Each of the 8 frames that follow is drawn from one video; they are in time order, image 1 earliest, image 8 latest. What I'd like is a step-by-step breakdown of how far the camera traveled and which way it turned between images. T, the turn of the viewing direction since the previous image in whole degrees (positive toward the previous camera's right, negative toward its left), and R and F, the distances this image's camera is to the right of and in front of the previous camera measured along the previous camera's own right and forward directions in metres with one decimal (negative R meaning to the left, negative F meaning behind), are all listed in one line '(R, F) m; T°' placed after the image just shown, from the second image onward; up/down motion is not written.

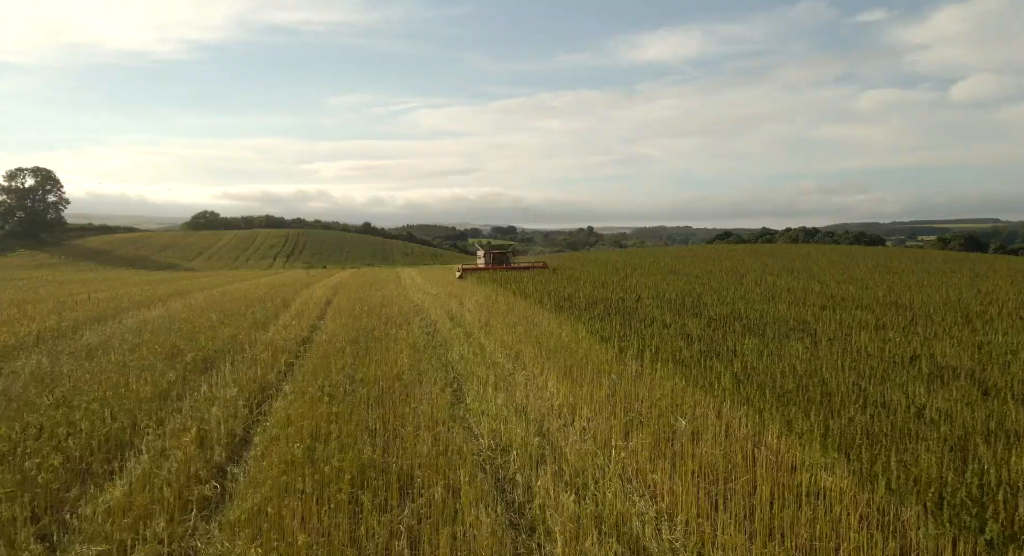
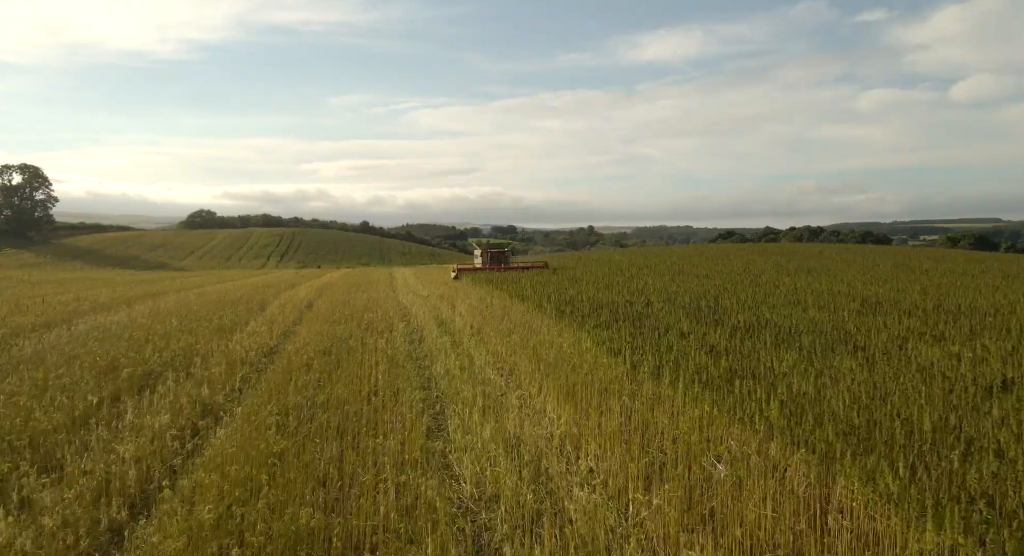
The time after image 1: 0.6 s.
(+0.1, +1.2) m; 0°
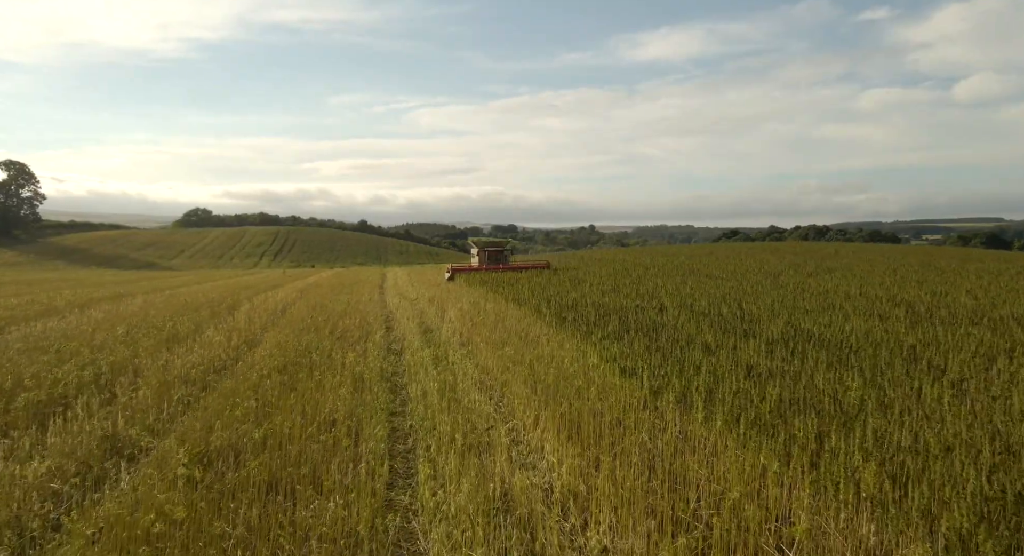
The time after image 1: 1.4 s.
(+0.1, +1.3) m; 0°
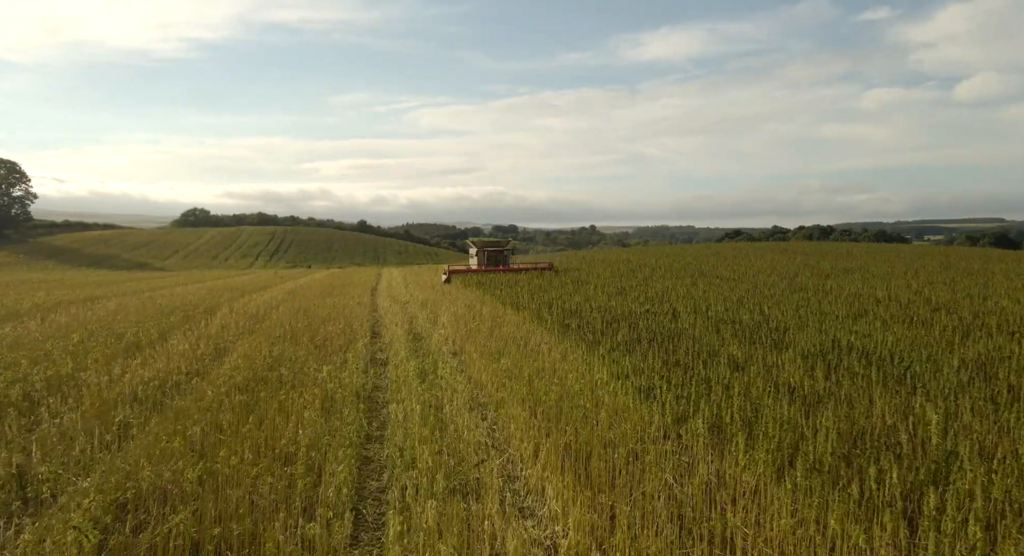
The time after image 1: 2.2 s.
(0.0, +0.9) m; 0°
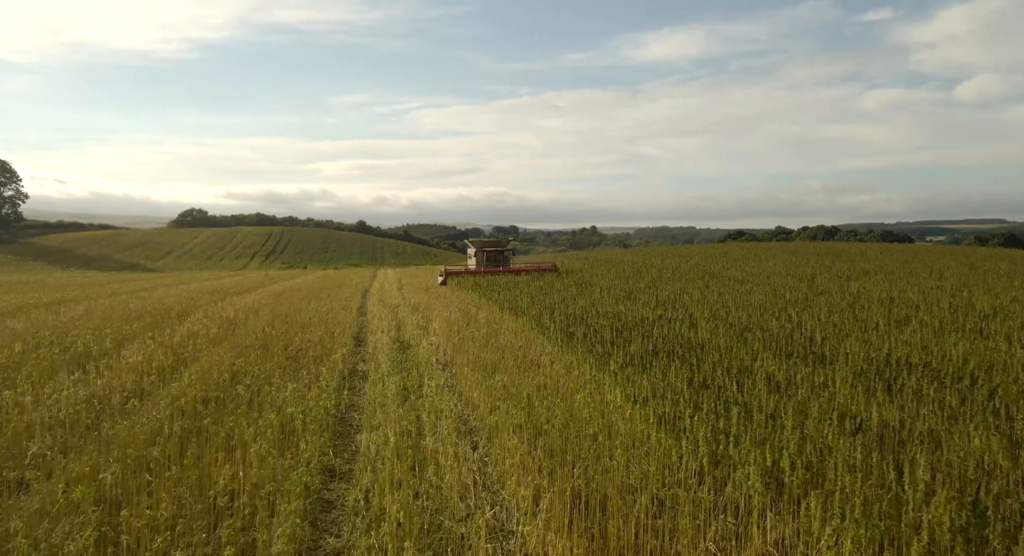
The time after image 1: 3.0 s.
(0.0, +1.0) m; 0°
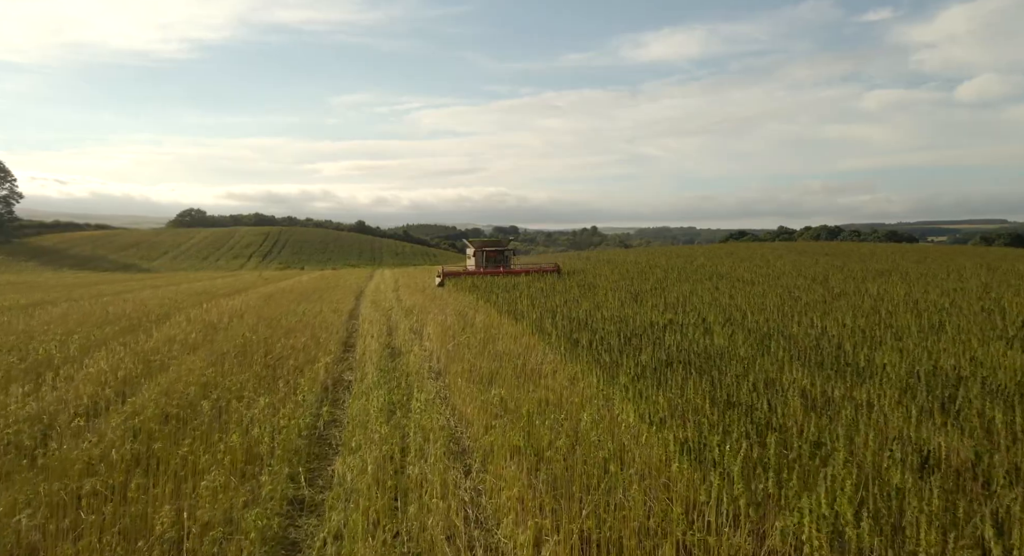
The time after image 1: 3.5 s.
(0.0, +0.6) m; 0°
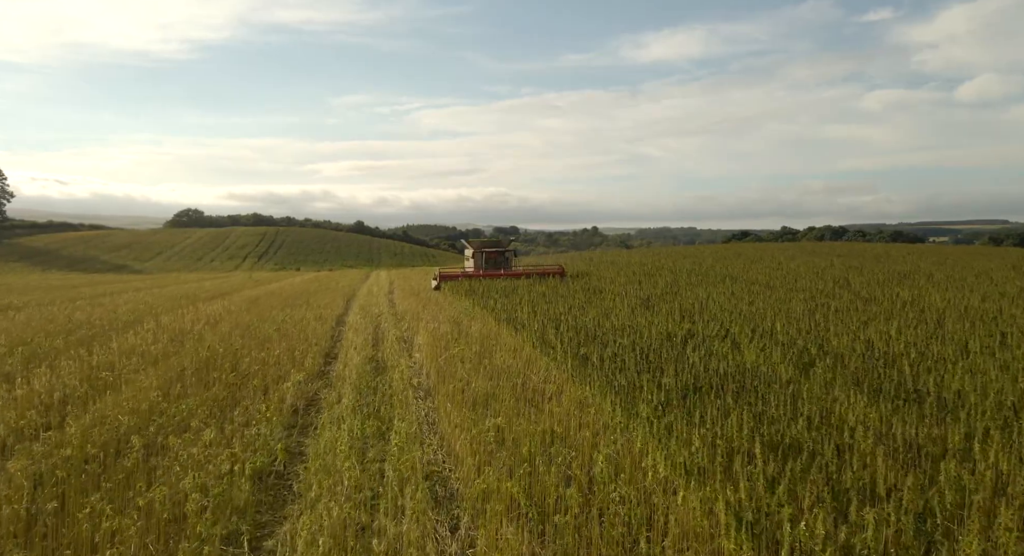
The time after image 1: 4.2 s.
(0.0, +0.9) m; 0°
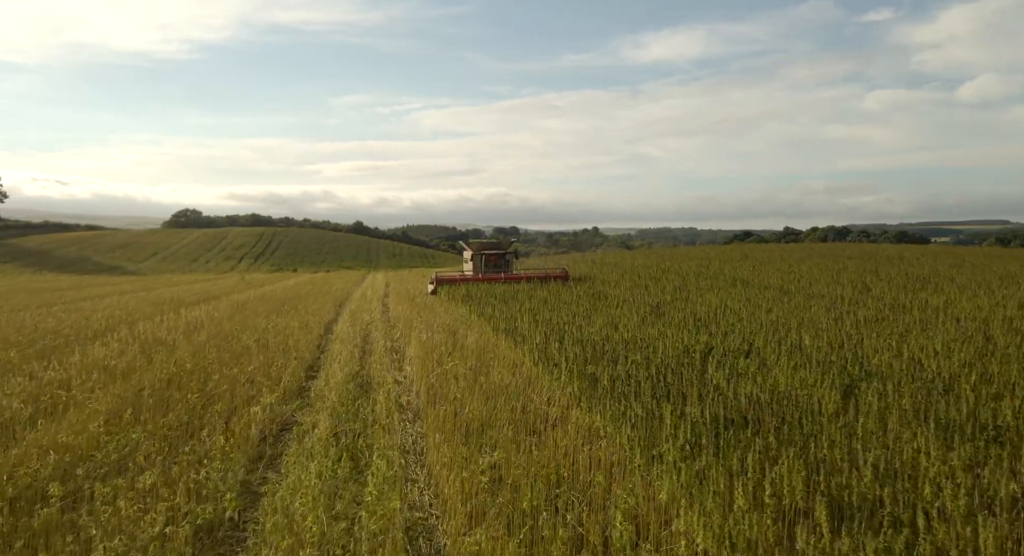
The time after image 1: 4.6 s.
(0.0, +0.7) m; 0°
